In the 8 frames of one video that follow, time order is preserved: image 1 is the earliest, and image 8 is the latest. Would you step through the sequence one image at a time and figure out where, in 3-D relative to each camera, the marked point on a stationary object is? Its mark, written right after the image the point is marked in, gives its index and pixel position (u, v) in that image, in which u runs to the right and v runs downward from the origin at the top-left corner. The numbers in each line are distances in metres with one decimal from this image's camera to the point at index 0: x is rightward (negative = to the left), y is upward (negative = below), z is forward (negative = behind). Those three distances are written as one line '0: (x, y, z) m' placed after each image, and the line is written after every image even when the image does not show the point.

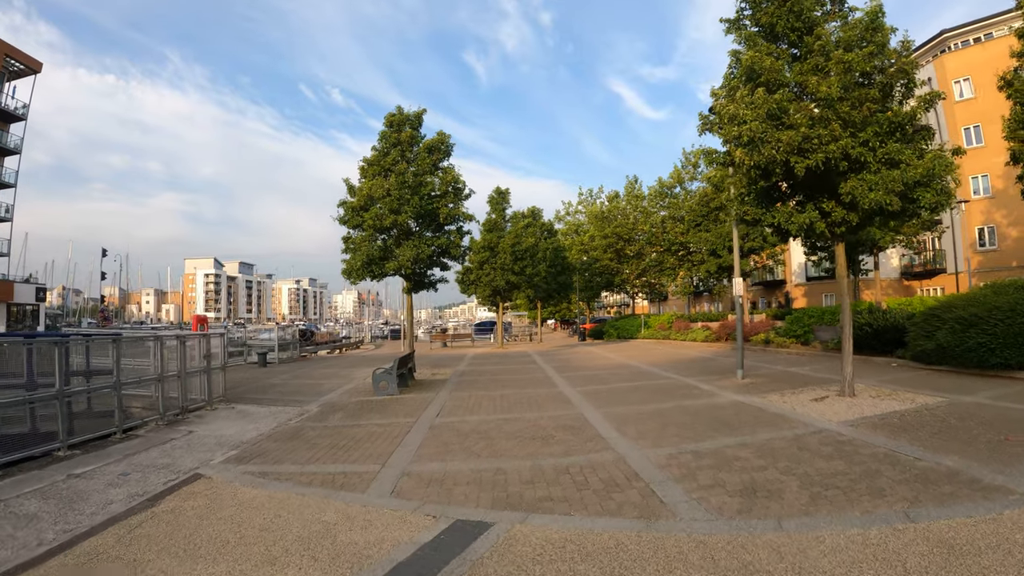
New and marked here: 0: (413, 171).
0: (-2.8, +3.4, +15.6) m
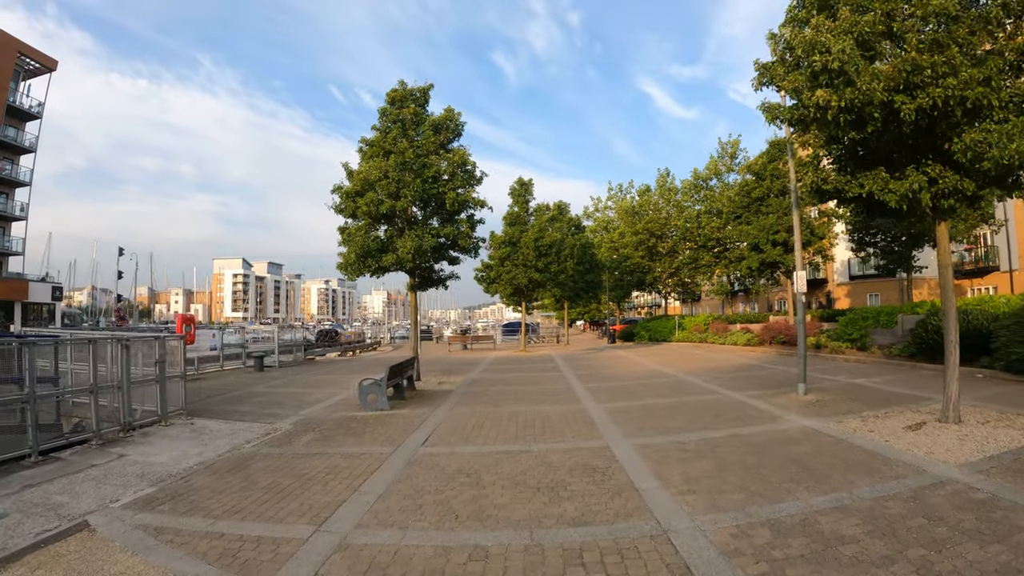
0: (-2.5, +3.5, +13.7) m
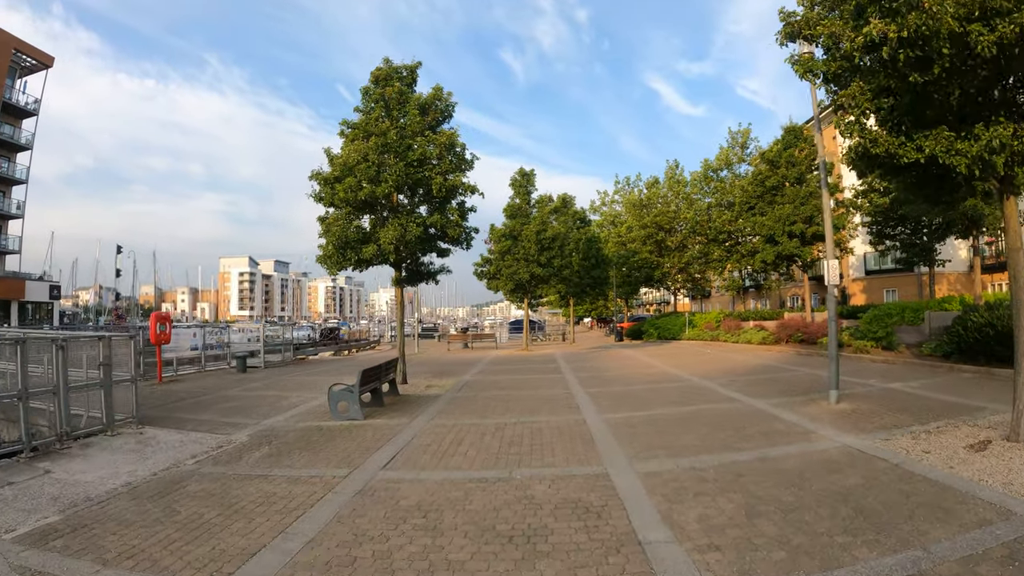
0: (-2.6, +3.6, +12.5) m
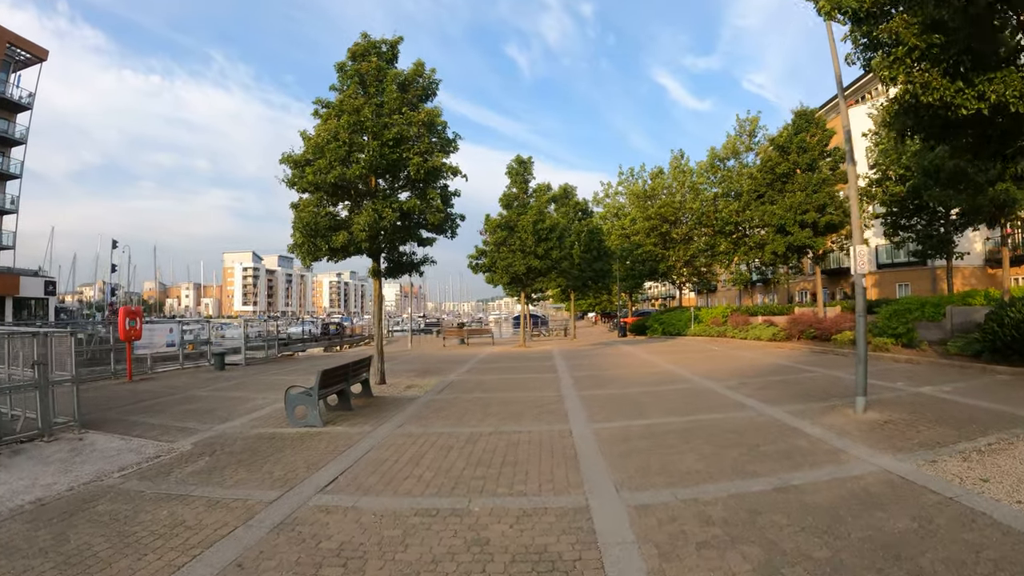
0: (-2.9, +3.8, +11.4) m
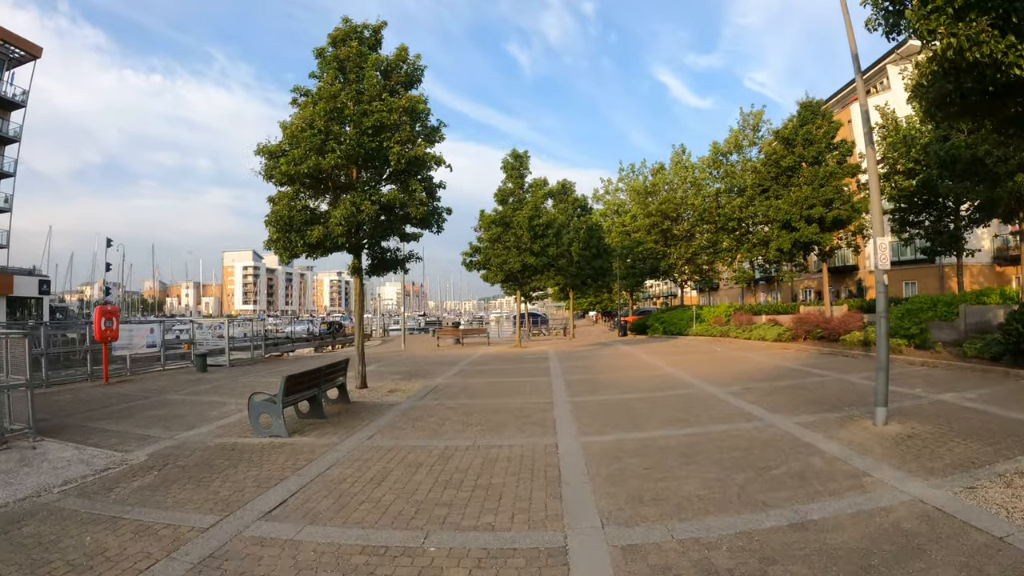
0: (-3.1, +3.8, +10.7) m
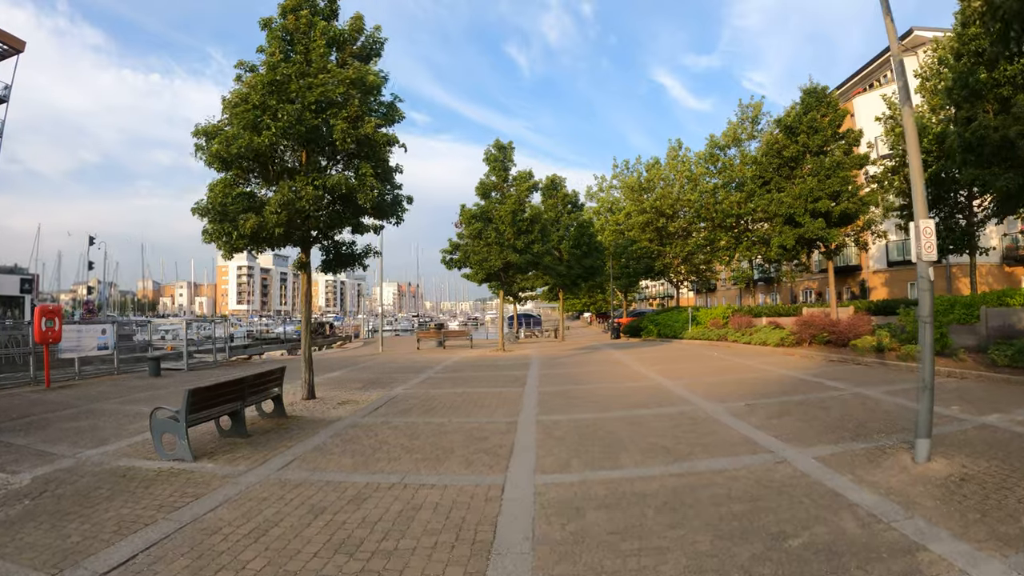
0: (-3.7, +3.8, +9.4) m
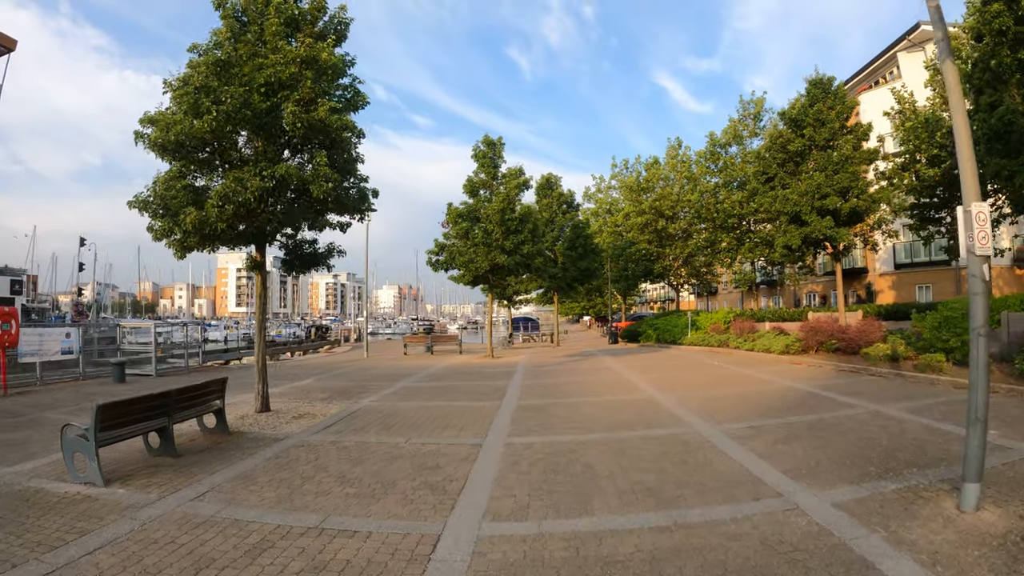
0: (-4.1, +3.8, +8.5) m
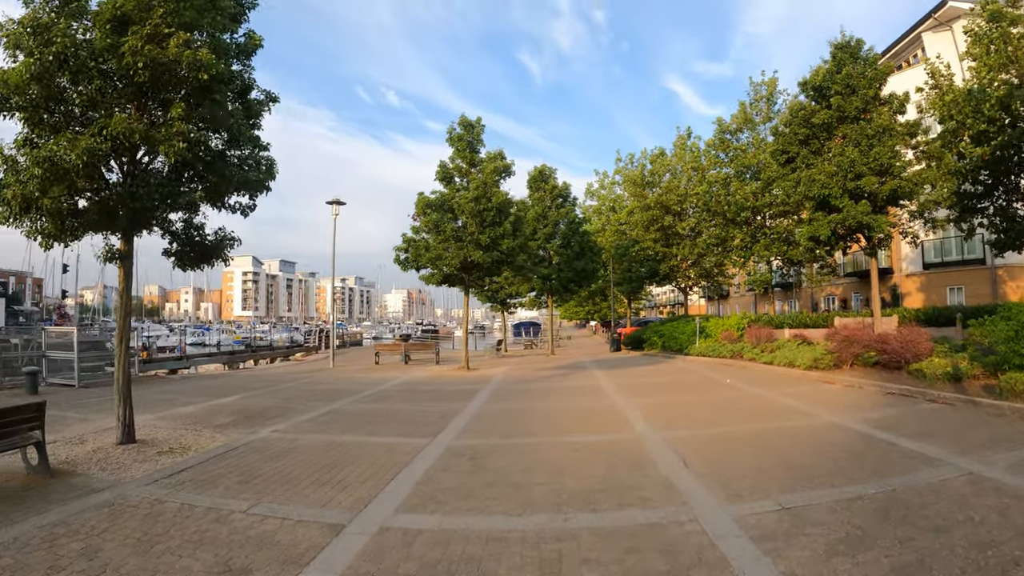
0: (-4.9, +3.8, +6.3) m
